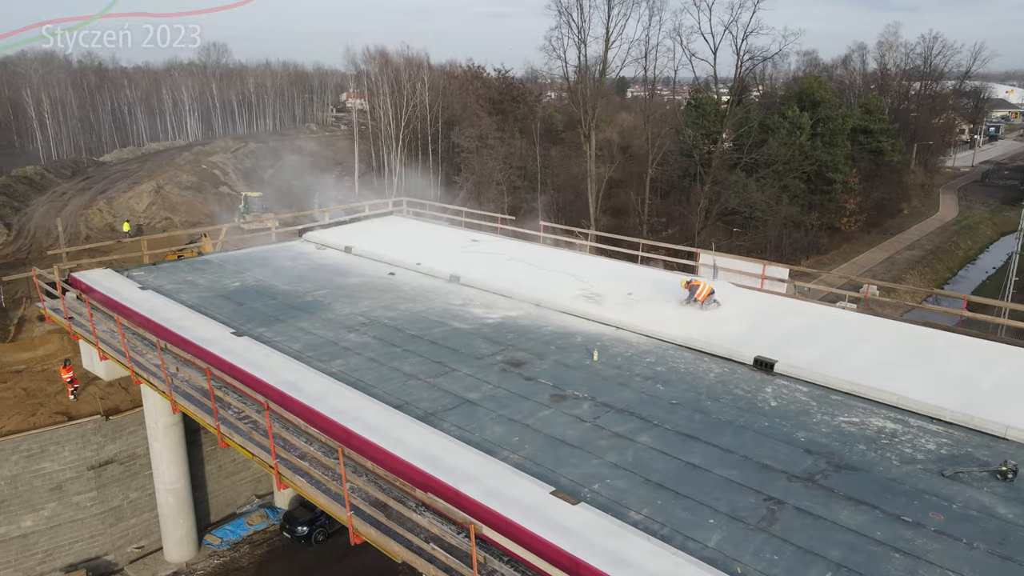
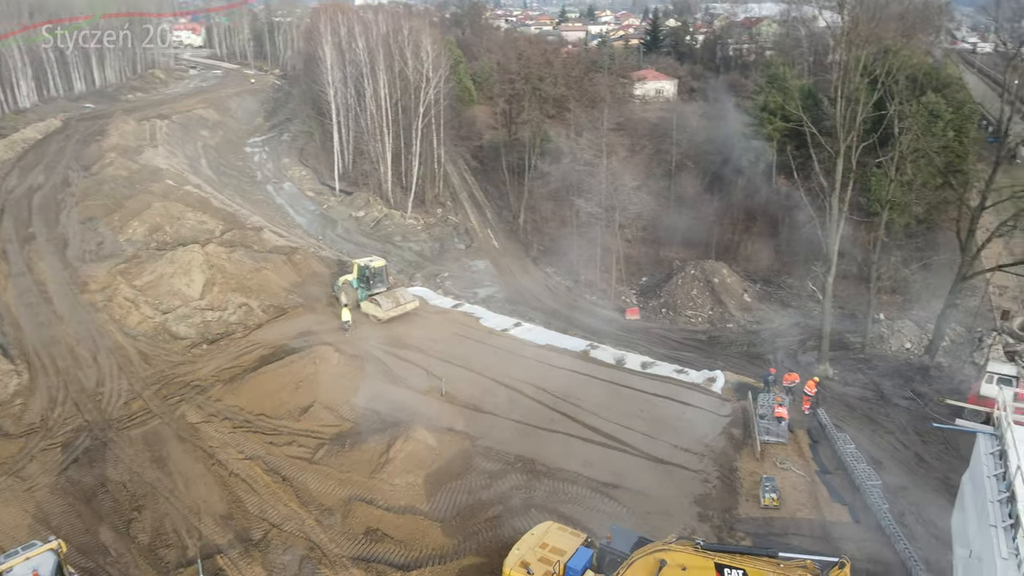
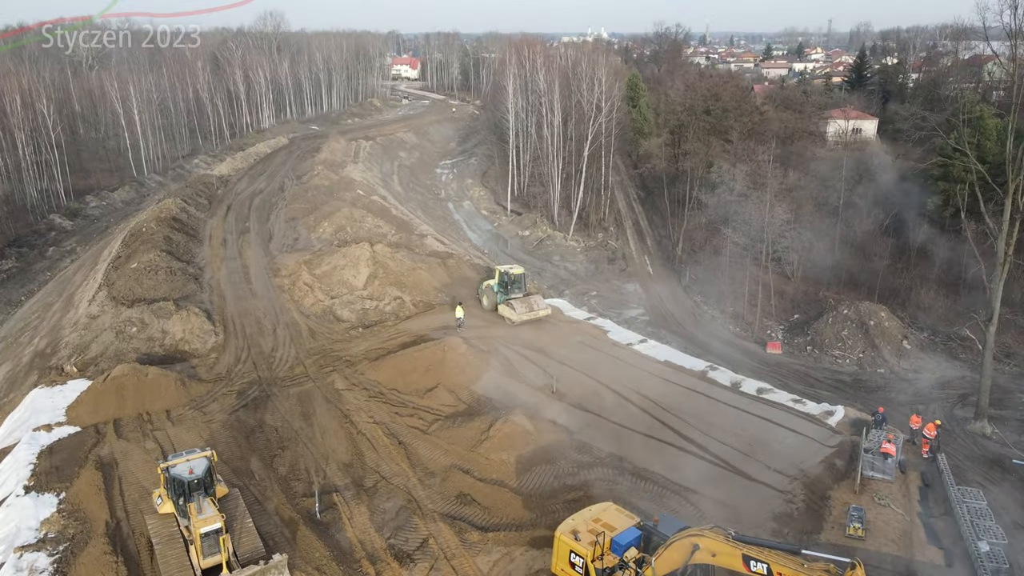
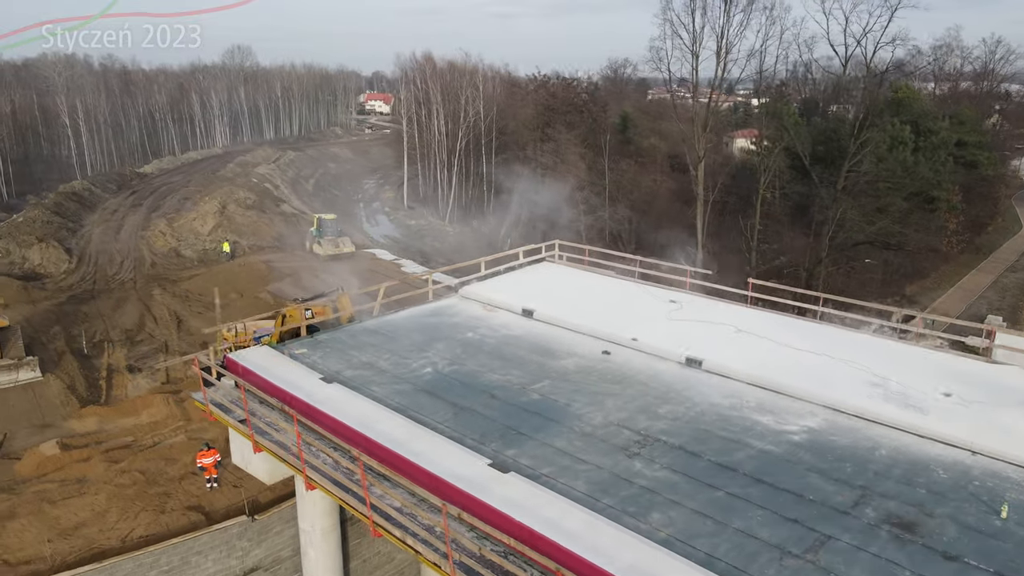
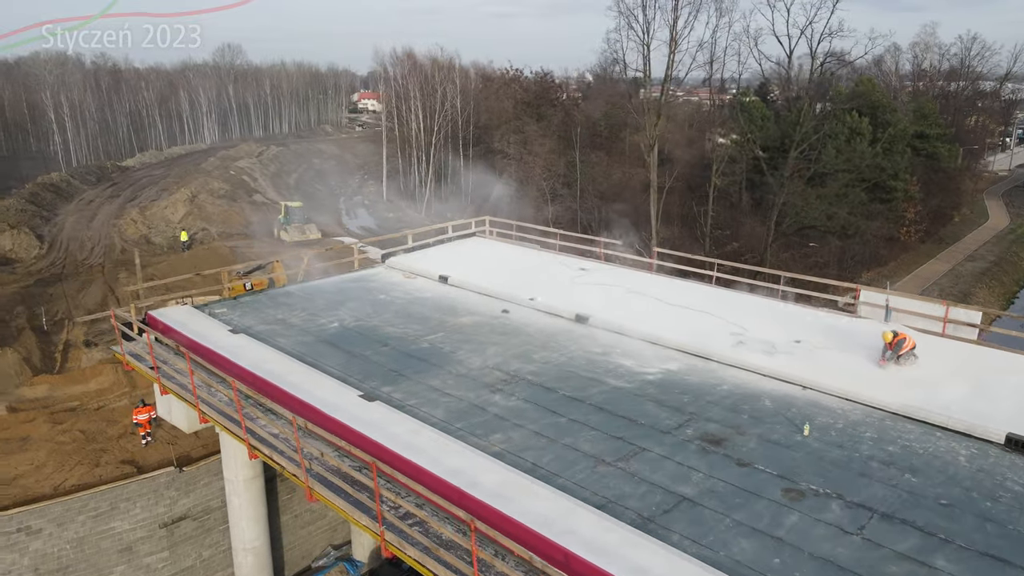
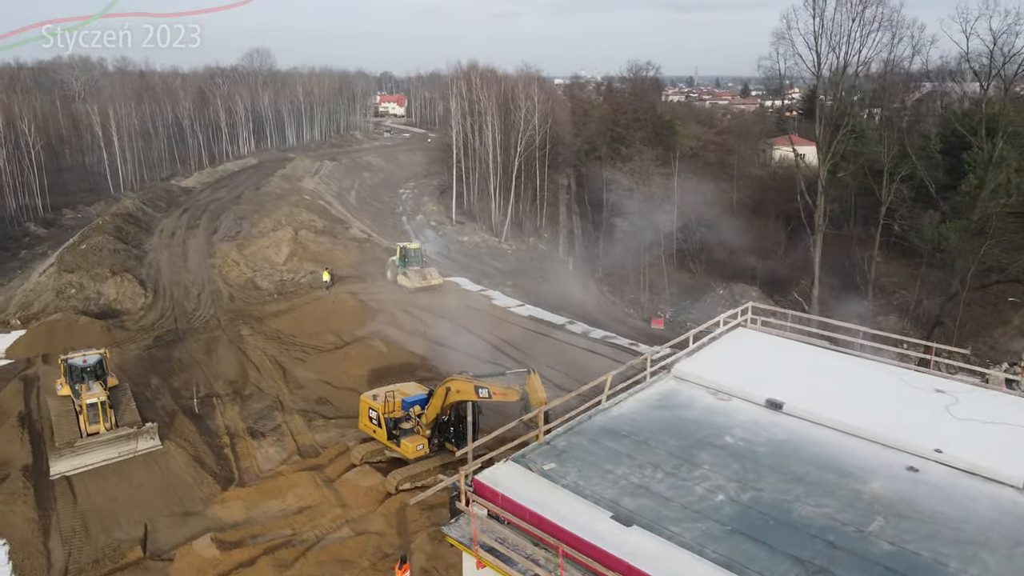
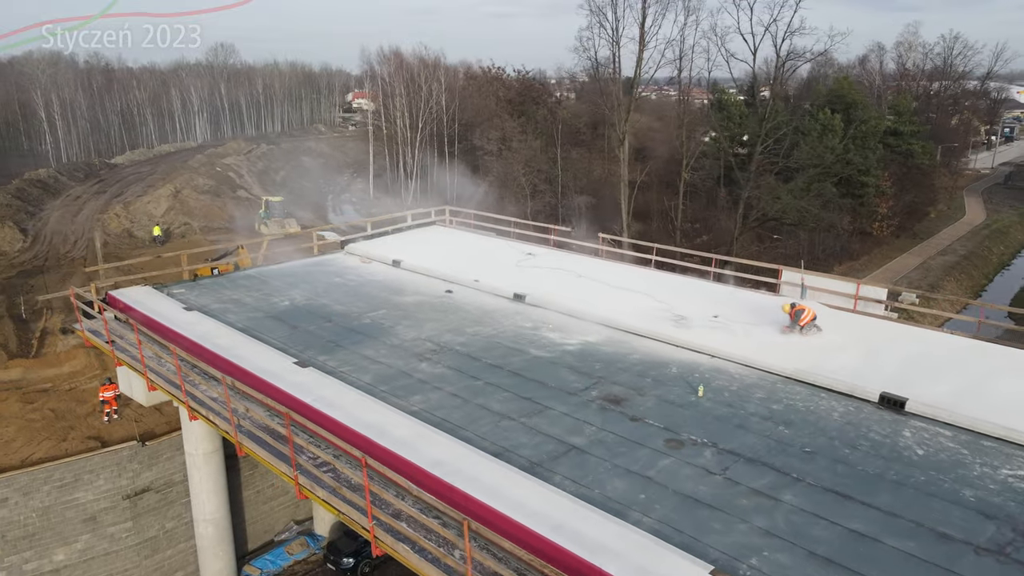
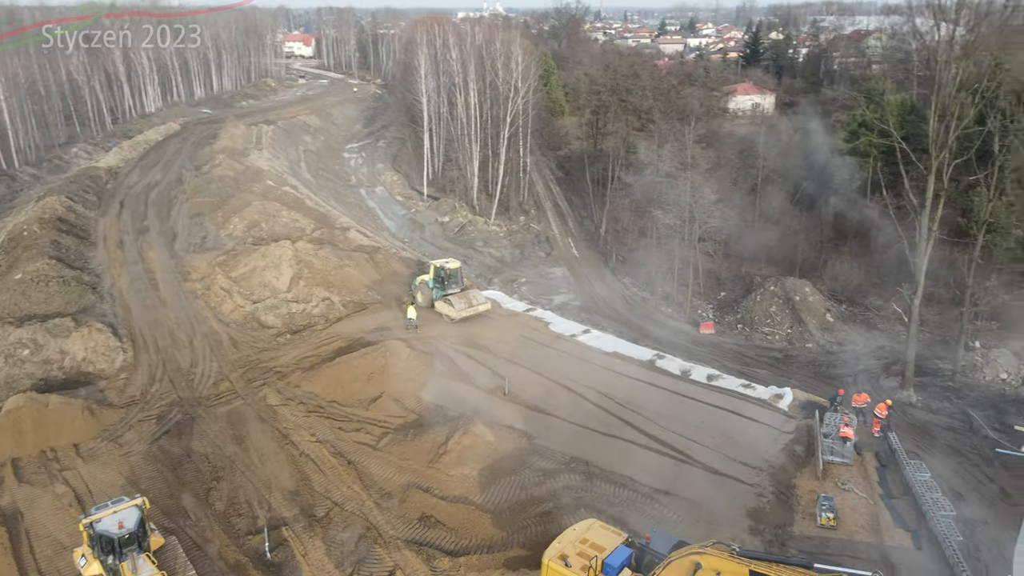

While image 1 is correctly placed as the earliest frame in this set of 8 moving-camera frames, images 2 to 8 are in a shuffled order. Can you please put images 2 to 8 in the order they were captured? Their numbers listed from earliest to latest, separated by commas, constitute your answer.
7, 5, 4, 6, 3, 8, 2
